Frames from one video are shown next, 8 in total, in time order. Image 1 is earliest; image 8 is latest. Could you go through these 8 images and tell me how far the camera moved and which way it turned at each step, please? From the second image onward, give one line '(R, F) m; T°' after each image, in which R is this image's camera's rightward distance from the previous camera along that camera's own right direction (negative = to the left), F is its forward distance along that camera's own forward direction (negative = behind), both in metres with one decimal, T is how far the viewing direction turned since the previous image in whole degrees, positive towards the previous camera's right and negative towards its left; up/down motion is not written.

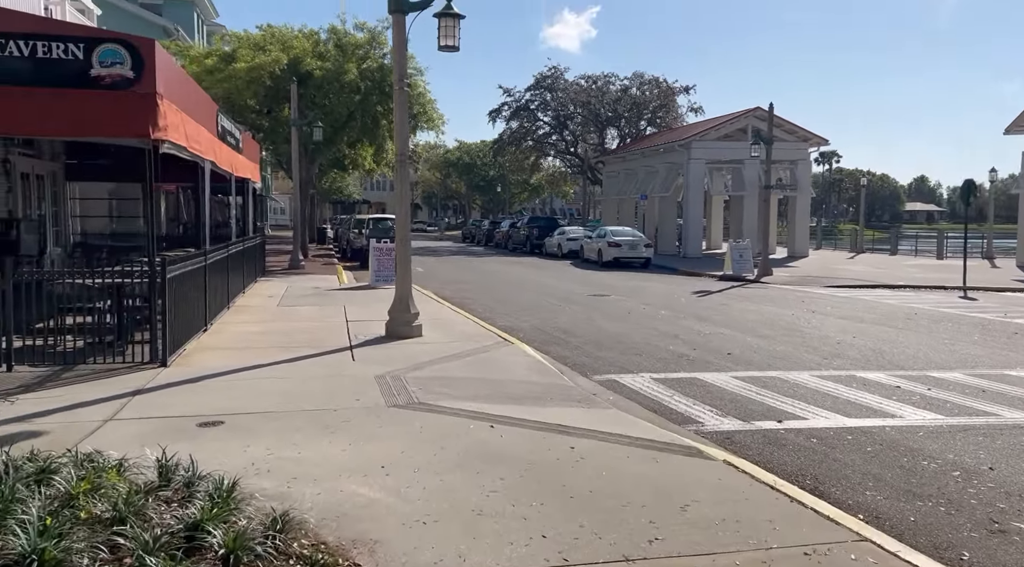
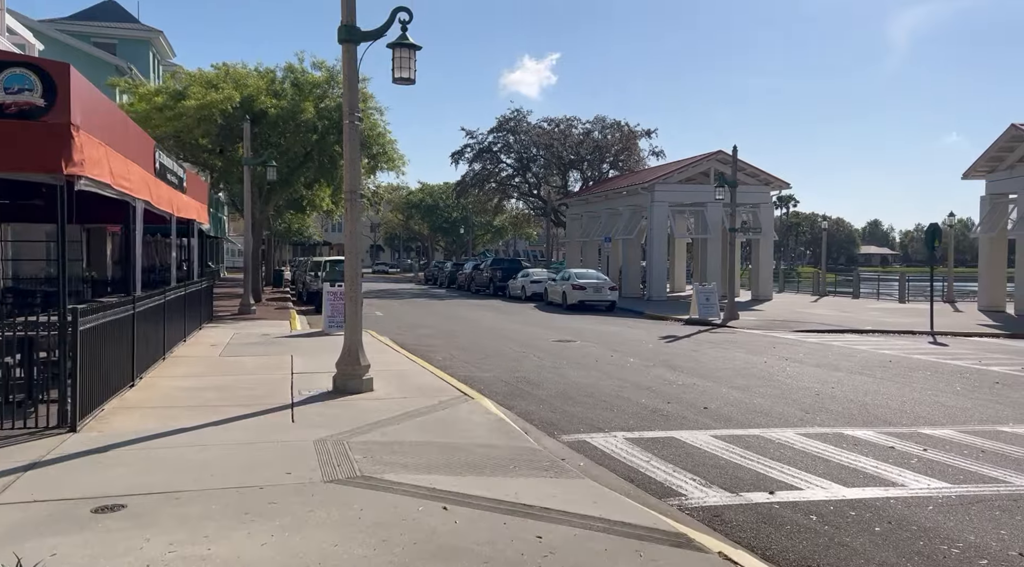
(+0.1, +0.8) m; +3°
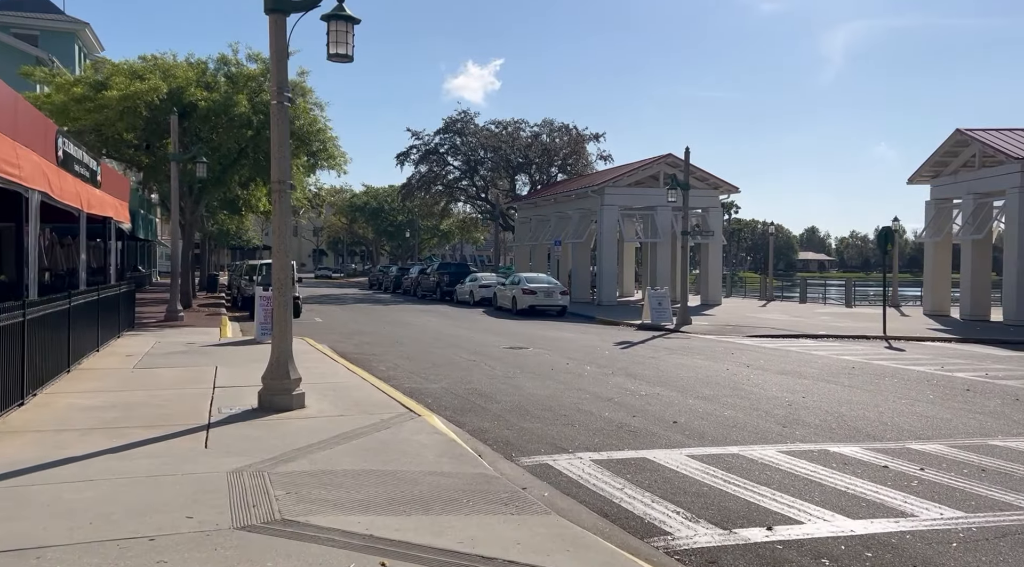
(0.0, +1.0) m; +4°
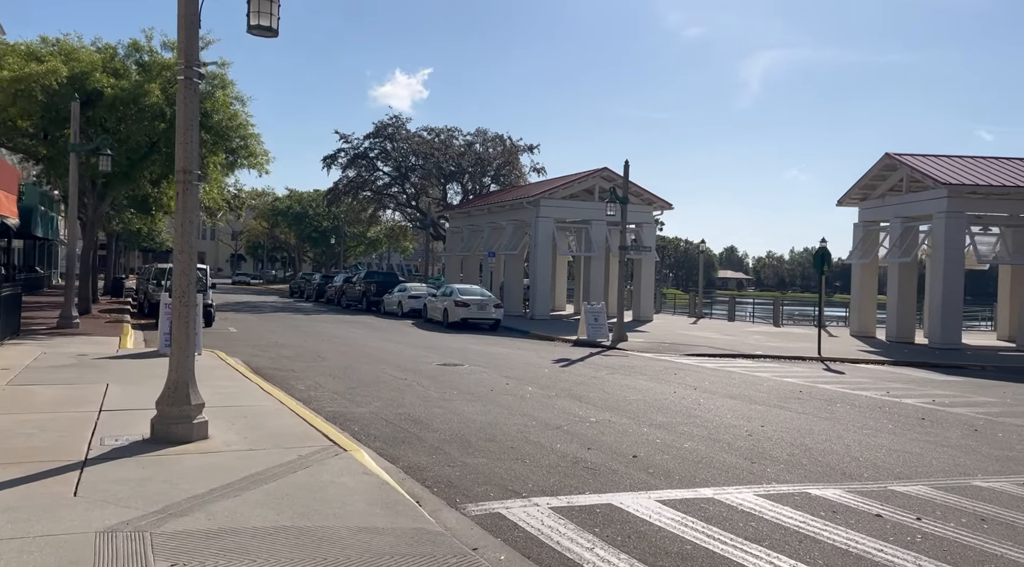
(-0.2, +1.1) m; +6°
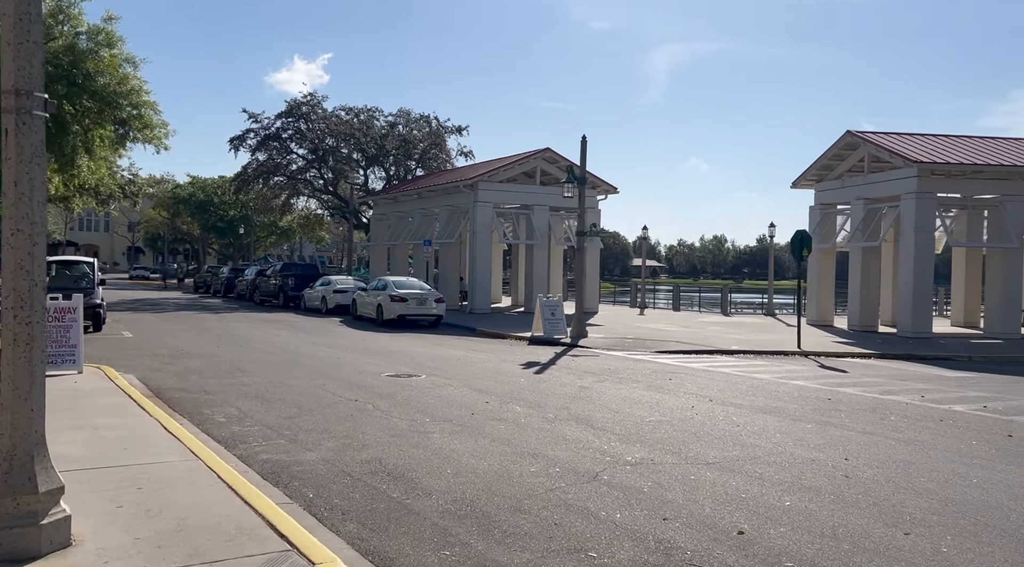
(-0.9, +2.8) m; +7°
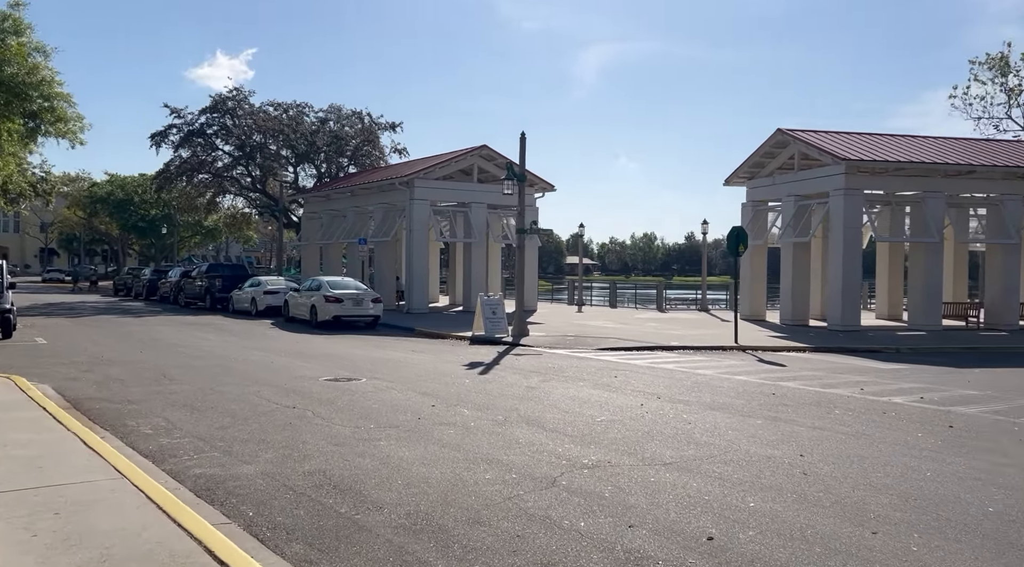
(-0.2, +0.3) m; +5°
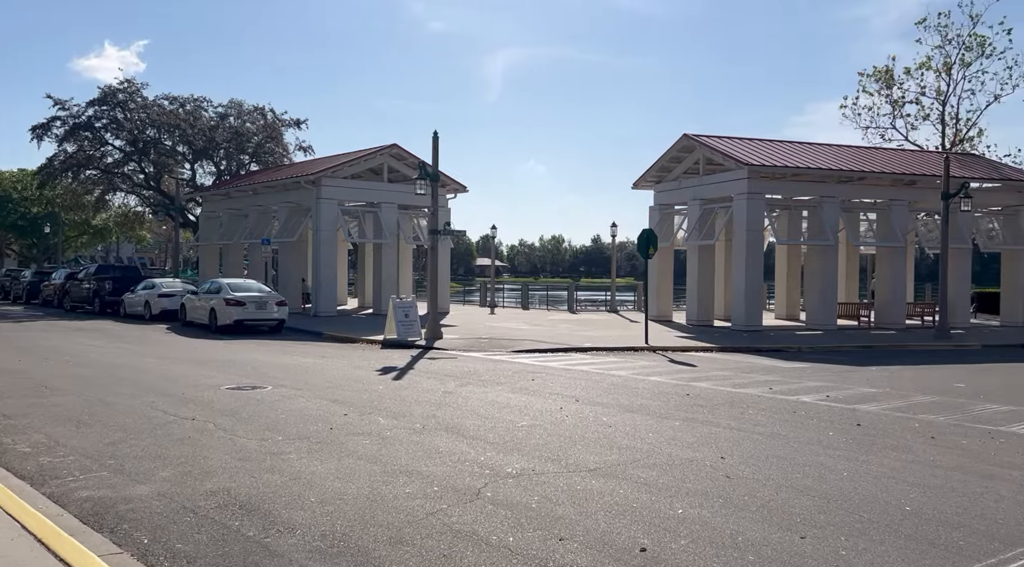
(-0.1, +0.3) m; +7°
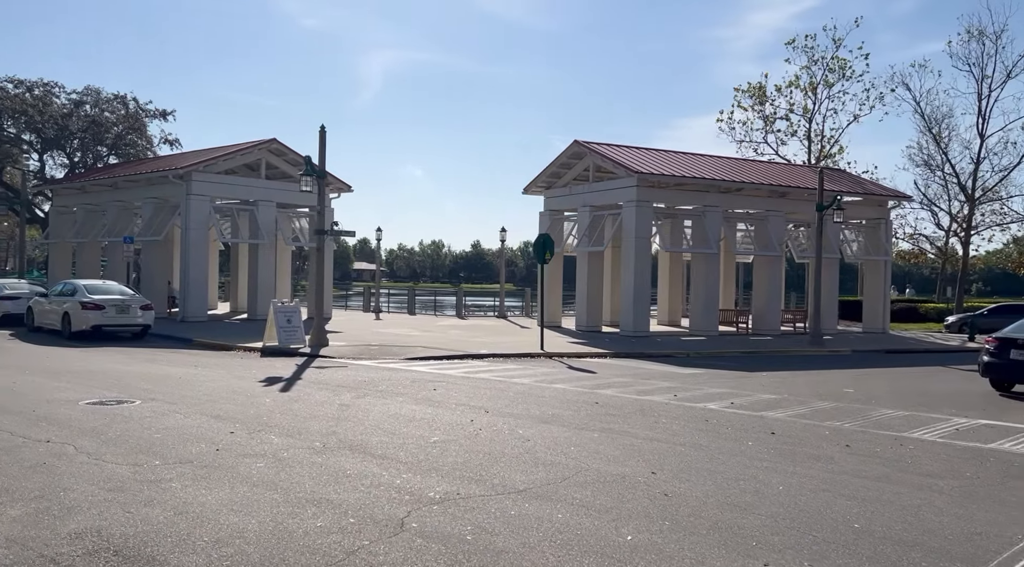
(-0.4, +0.7) m; +9°
